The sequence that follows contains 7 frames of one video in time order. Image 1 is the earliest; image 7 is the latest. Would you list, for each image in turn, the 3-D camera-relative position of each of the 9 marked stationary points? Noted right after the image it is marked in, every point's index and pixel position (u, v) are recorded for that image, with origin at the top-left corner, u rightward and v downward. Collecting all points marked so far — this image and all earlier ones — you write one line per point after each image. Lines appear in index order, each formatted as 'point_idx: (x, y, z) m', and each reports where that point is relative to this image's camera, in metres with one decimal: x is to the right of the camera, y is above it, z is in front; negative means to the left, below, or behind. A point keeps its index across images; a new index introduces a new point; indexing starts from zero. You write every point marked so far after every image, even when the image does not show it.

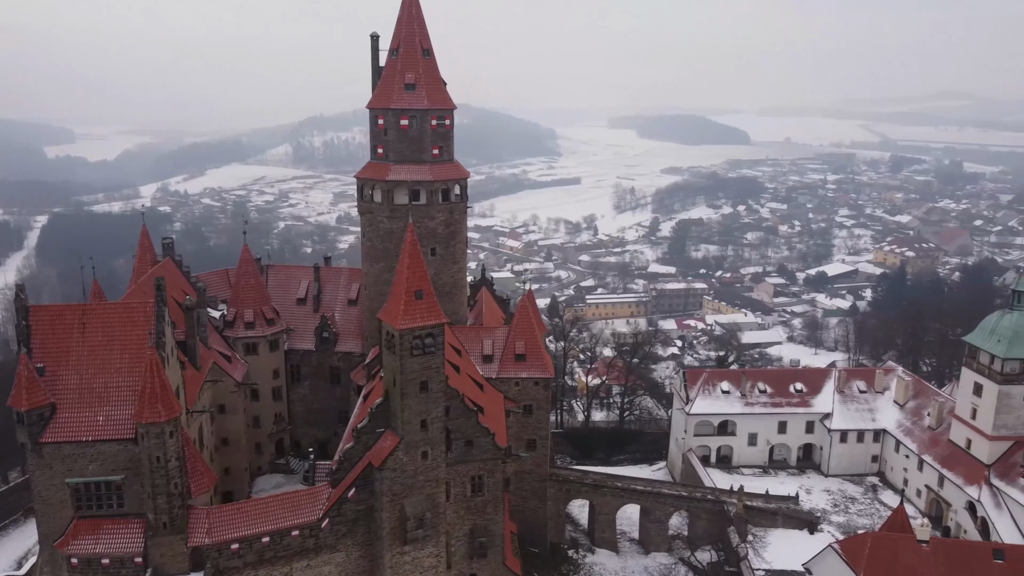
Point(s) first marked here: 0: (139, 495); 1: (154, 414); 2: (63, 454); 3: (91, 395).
0: (-10.5, -5.8, +20.5) m
1: (-9.7, -3.4, +19.5) m
2: (-12.4, -4.6, +20.0) m
3: (-11.8, -3.0, +20.3) m
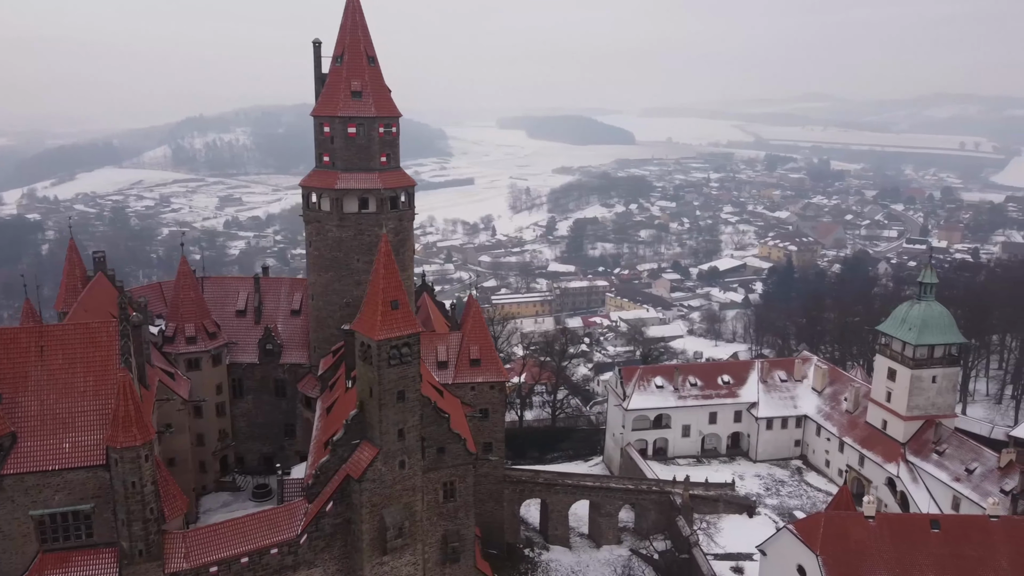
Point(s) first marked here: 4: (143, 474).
0: (-10.9, -6.4, +19.4) m
1: (-10.0, -3.9, +18.6) m
2: (-12.7, -5.2, +18.7) m
3: (-12.2, -3.5, +19.1) m
4: (-9.8, -4.9, +18.9) m
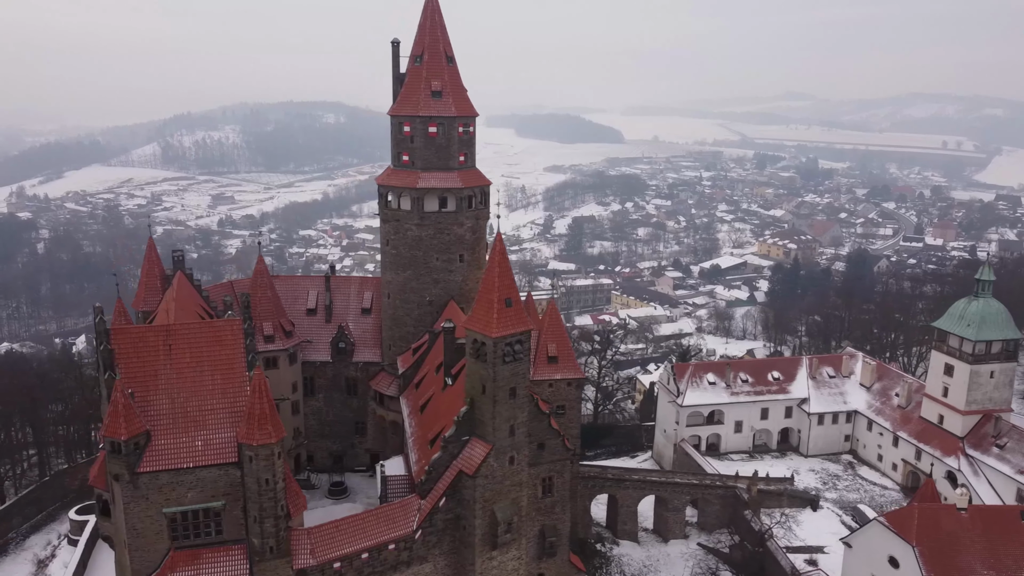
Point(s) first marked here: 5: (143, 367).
0: (-7.4, -6.3, +19.6) m
1: (-6.5, -3.9, +18.7) m
2: (-9.2, -5.1, +18.8) m
3: (-8.7, -3.5, +19.2) m
4: (-6.3, -4.9, +19.1) m
5: (-9.9, -2.1, +19.2) m
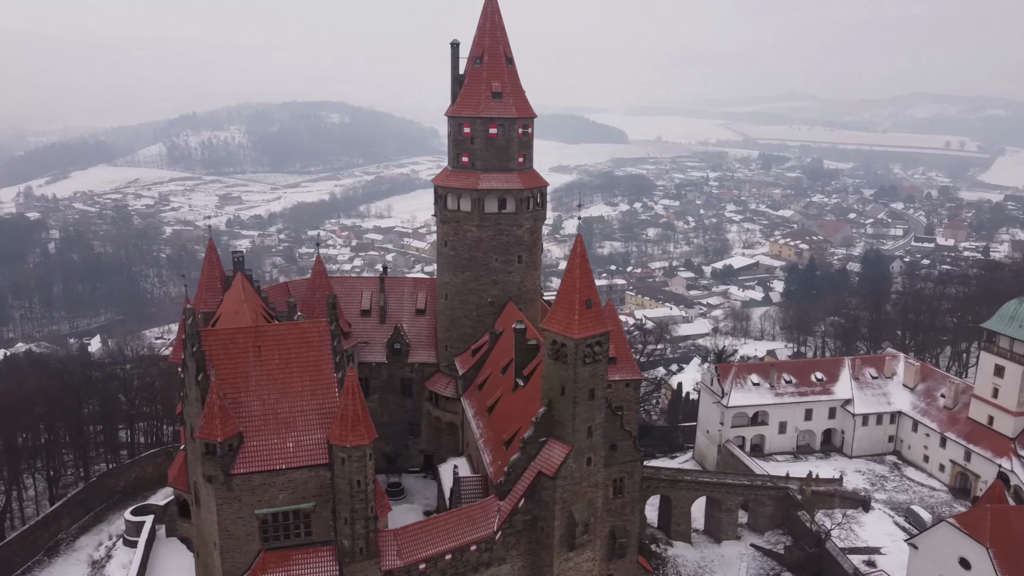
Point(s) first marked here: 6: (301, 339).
0: (-5.0, -6.4, +19.6) m
1: (-4.1, -3.9, +18.7) m
2: (-6.8, -5.2, +18.8) m
3: (-6.3, -3.6, +19.2) m
4: (-3.9, -4.9, +19.1) m
5: (-7.5, -2.1, +19.3) m
6: (-5.9, -1.4, +19.9) m
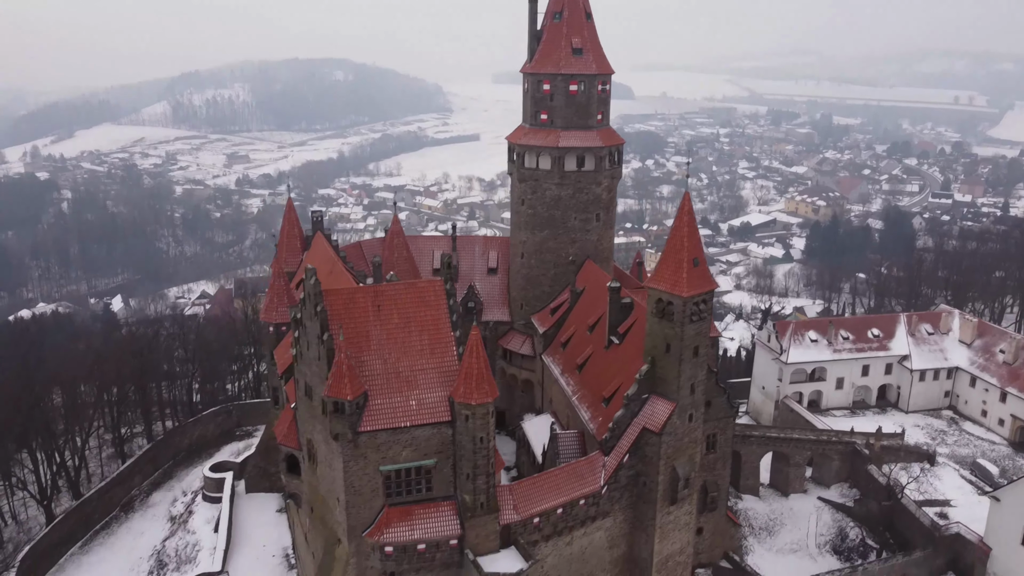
0: (-1.7, -5.3, +19.9) m
1: (-0.8, -2.8, +18.9) m
2: (-3.6, -4.1, +19.1) m
3: (-3.0, -2.5, +19.4) m
4: (-0.6, -3.8, +19.3) m
5: (-4.2, -1.0, +19.3) m
6: (-2.6, -0.3, +19.9) m
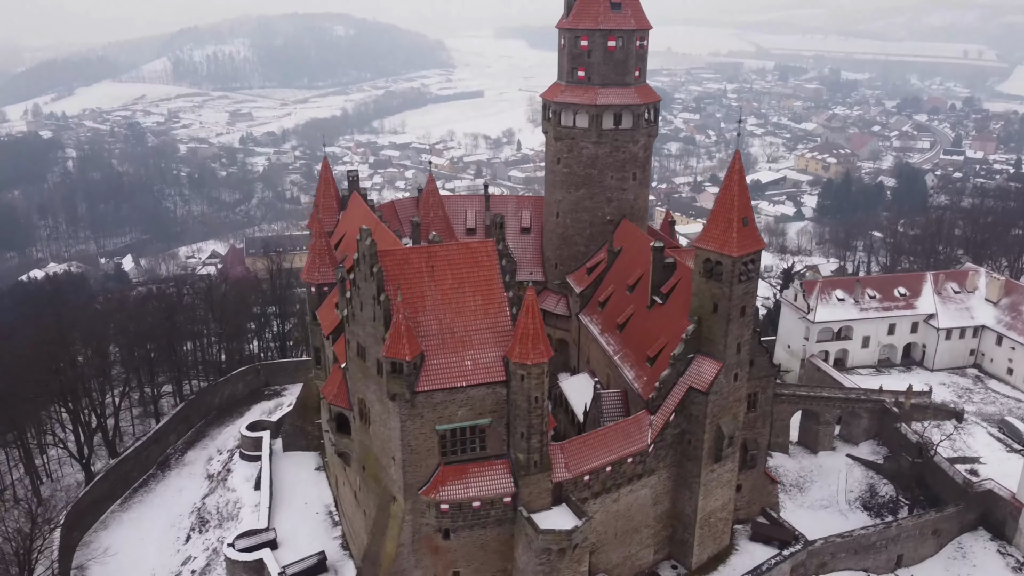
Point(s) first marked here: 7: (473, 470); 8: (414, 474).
0: (-0.2, -4.2, +20.1) m
1: (+0.7, -1.8, +19.0) m
2: (-2.1, -3.0, +19.2) m
3: (-1.5, -1.4, +19.5) m
4: (+0.8, -2.8, +19.5) m
5: (-2.7, 0.0, +19.3) m
6: (-1.2, +0.8, +19.9) m
7: (-1.1, -5.1, +19.9) m
8: (-2.7, -5.1, +19.8) m
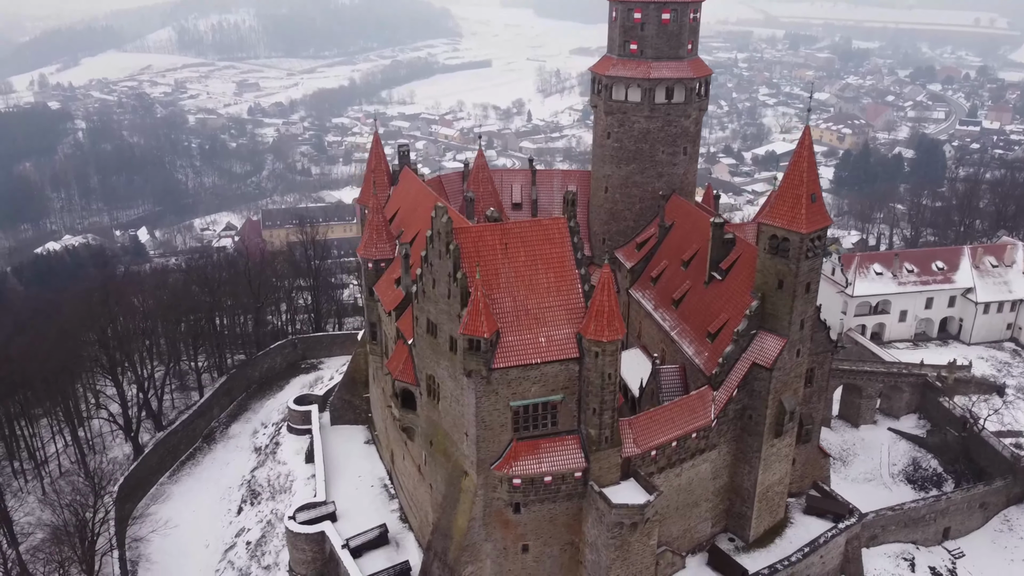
0: (+1.8, -3.5, +20.3) m
1: (+2.7, -1.2, +19.1) m
2: (-0.1, -2.4, +19.4) m
3: (+0.5, -0.8, +19.5) m
4: (+2.8, -2.1, +19.6) m
5: (-0.7, +0.6, +19.4) m
6: (+0.8, +1.4, +19.9) m
7: (+0.9, -4.4, +20.2) m
8: (-0.7, -4.4, +20.0) m
